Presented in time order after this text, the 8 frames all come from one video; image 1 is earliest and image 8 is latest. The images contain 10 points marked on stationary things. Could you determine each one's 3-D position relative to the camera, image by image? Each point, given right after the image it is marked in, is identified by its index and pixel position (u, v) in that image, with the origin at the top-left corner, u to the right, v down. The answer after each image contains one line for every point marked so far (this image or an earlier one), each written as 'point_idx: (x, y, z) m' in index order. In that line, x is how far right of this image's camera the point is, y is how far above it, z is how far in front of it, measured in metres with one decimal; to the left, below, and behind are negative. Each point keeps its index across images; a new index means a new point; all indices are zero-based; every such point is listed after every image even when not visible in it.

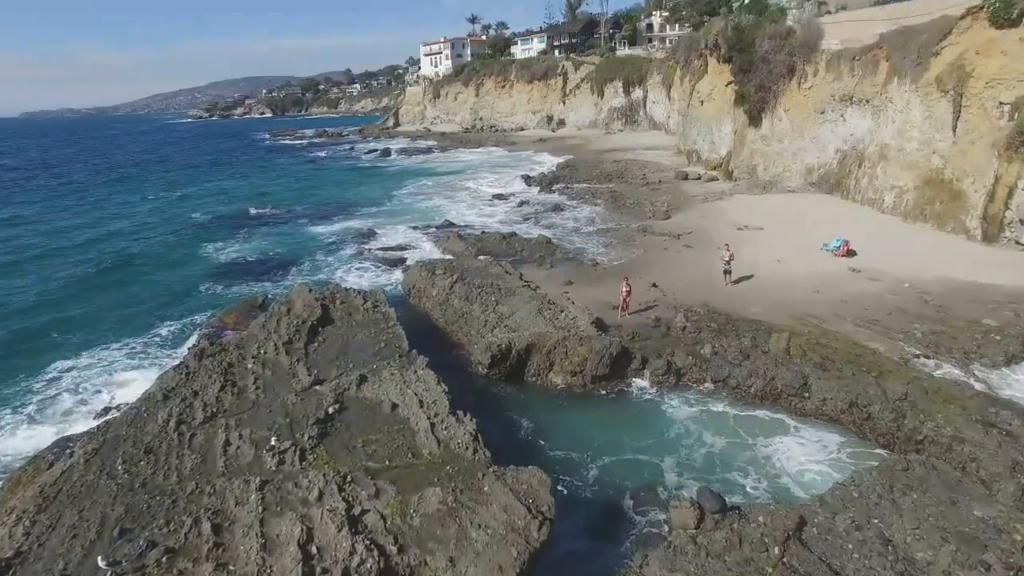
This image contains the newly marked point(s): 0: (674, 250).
0: (+5.5, +1.3, +19.4) m
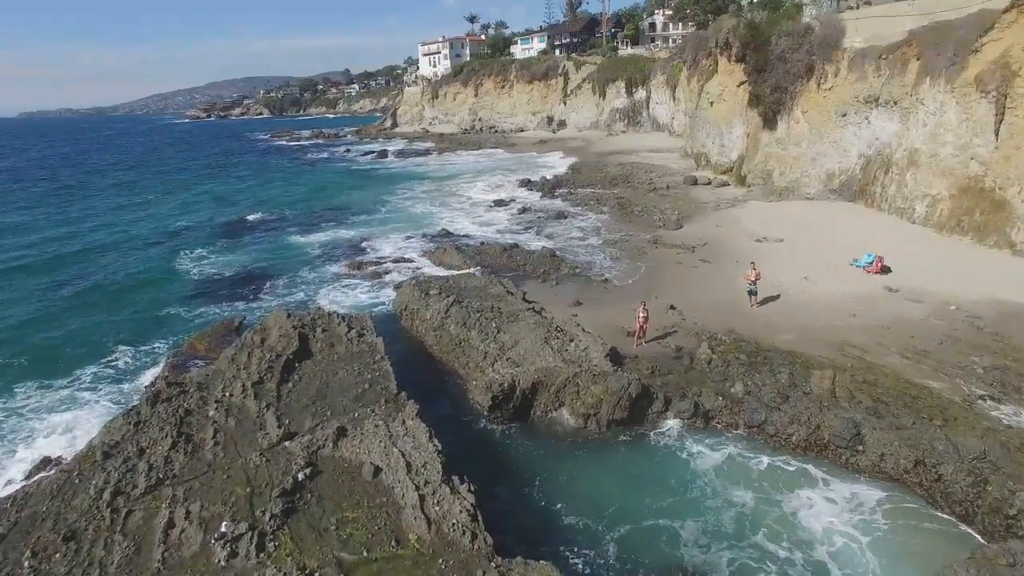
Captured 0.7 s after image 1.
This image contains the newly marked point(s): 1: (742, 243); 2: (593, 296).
0: (+5.6, +0.7, +17.9) m
1: (+8.1, +1.6, +19.8) m
2: (+2.2, -0.3, +15.2) m
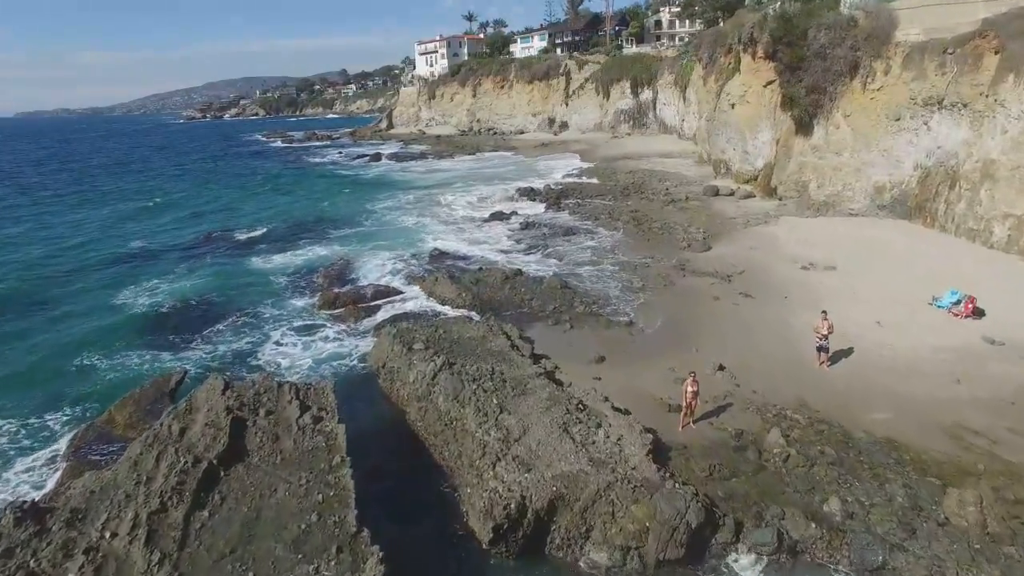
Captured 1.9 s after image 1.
0: (+5.7, -0.4, +15.0) m
1: (+8.2, +0.5, +16.9) m
2: (+2.3, -1.3, +12.2) m
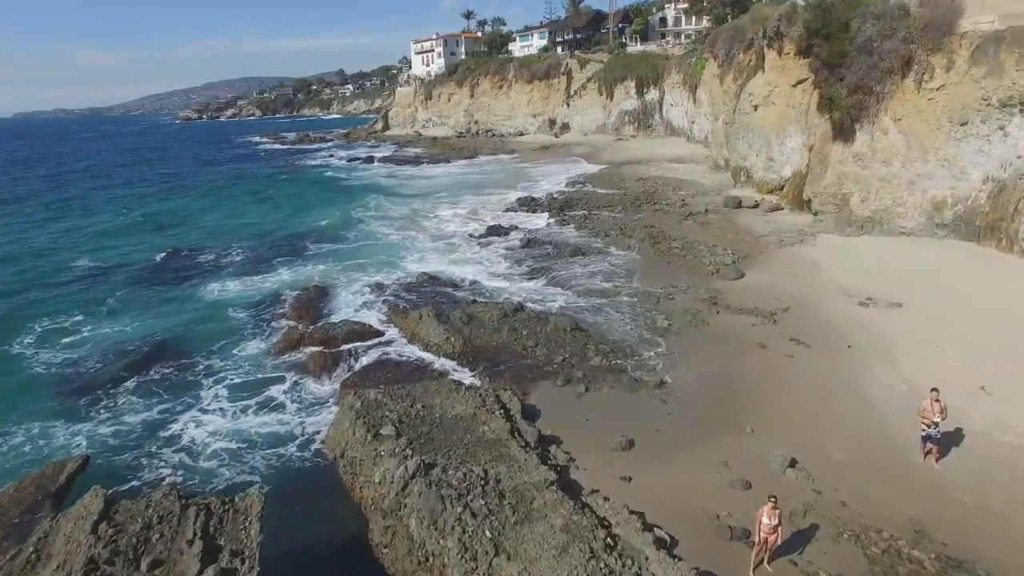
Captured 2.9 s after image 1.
0: (+5.7, -1.3, +12.1) m
1: (+8.2, -0.4, +14.1) m
2: (+2.3, -2.3, +9.4) m
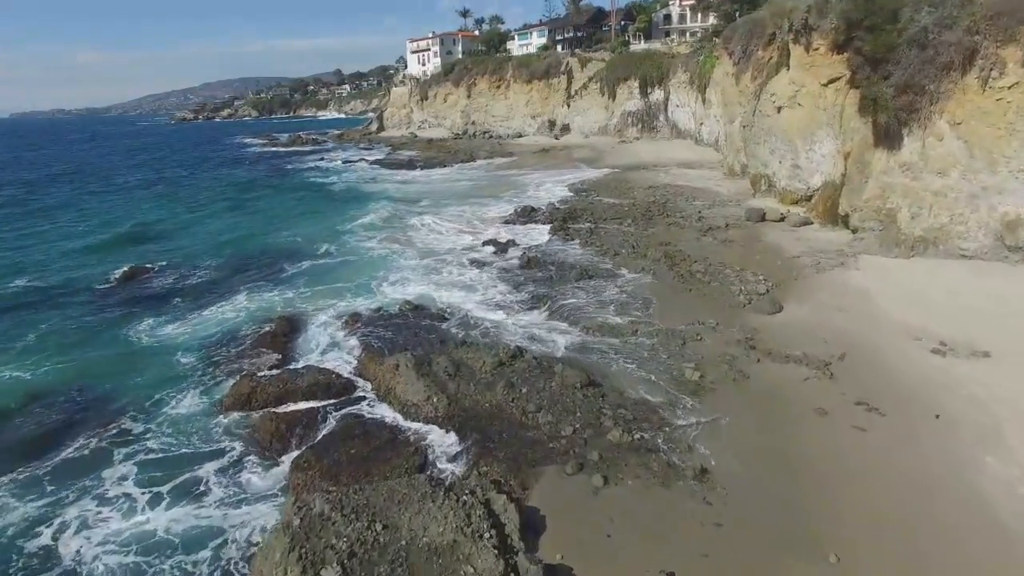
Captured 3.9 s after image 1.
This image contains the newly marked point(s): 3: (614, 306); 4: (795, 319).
0: (+5.6, -2.2, +9.6) m
1: (+8.1, -1.3, +11.5) m
2: (+2.2, -3.2, +6.9) m
3: (+2.8, -0.5, +15.4) m
4: (+6.9, -0.8, +13.5) m
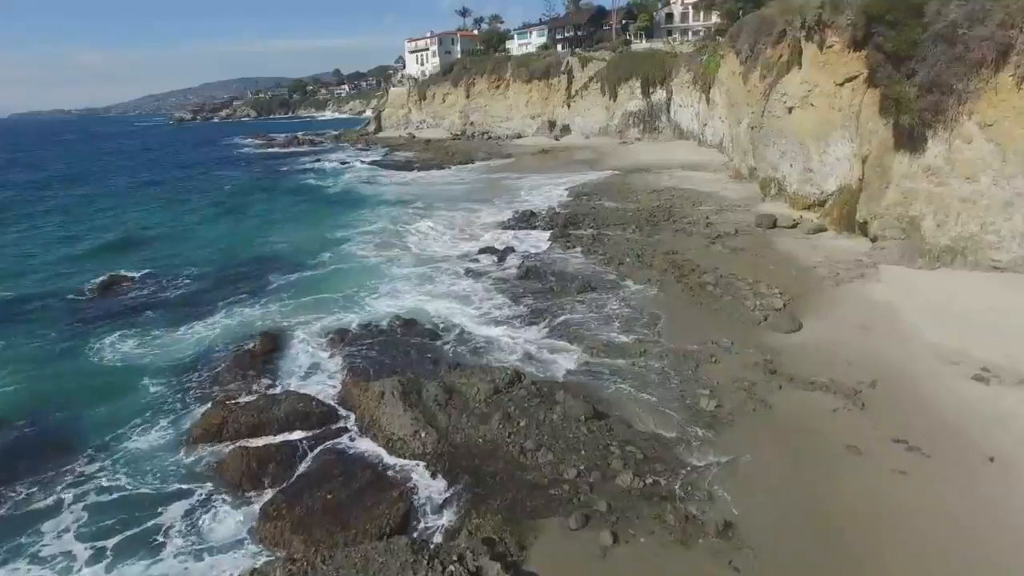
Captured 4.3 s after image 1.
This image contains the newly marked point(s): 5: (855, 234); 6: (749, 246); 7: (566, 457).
0: (+5.6, -2.6, +8.5) m
1: (+8.0, -1.7, +10.5) m
2: (+2.2, -3.6, +5.8) m
3: (+2.7, -0.9, +14.3) m
4: (+6.9, -1.1, +12.4) m
5: (+11.3, +1.8, +18.4) m
6: (+8.0, +1.4, +18.8) m
7: (+0.9, -2.7, +8.8) m
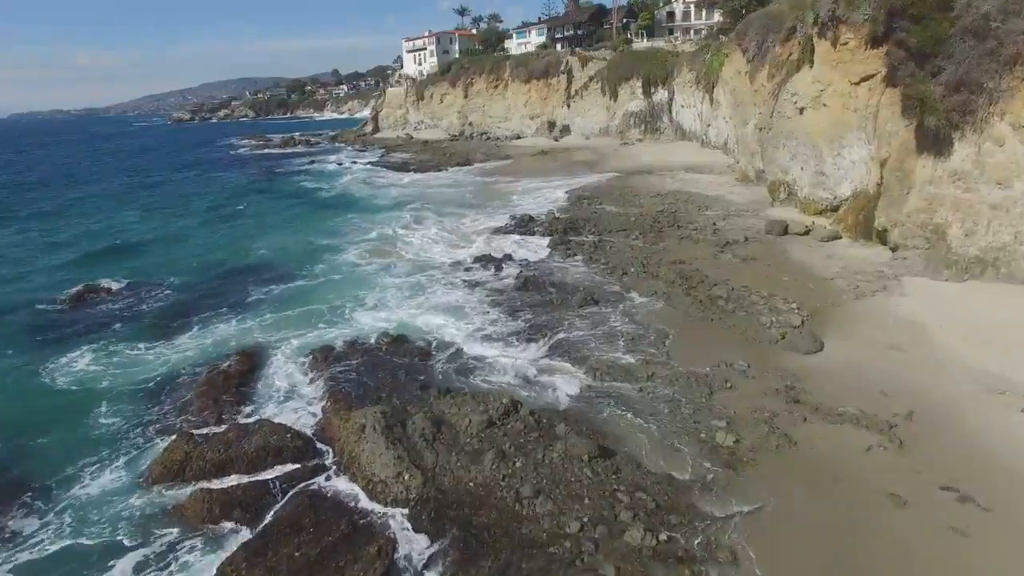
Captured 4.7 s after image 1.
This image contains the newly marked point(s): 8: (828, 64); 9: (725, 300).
0: (+5.5, -3.0, +7.4) m
1: (+8.0, -2.1, +9.4) m
2: (+2.1, -4.0, +4.7) m
3: (+2.6, -1.2, +13.2) m
4: (+6.8, -1.5, +11.4) m
5: (+11.2, +1.5, +17.4) m
6: (+7.9, +1.0, +17.7) m
7: (+0.8, -3.0, +7.7) m
8: (+11.1, +7.9, +19.7) m
9: (+5.5, -0.3, +14.5) m
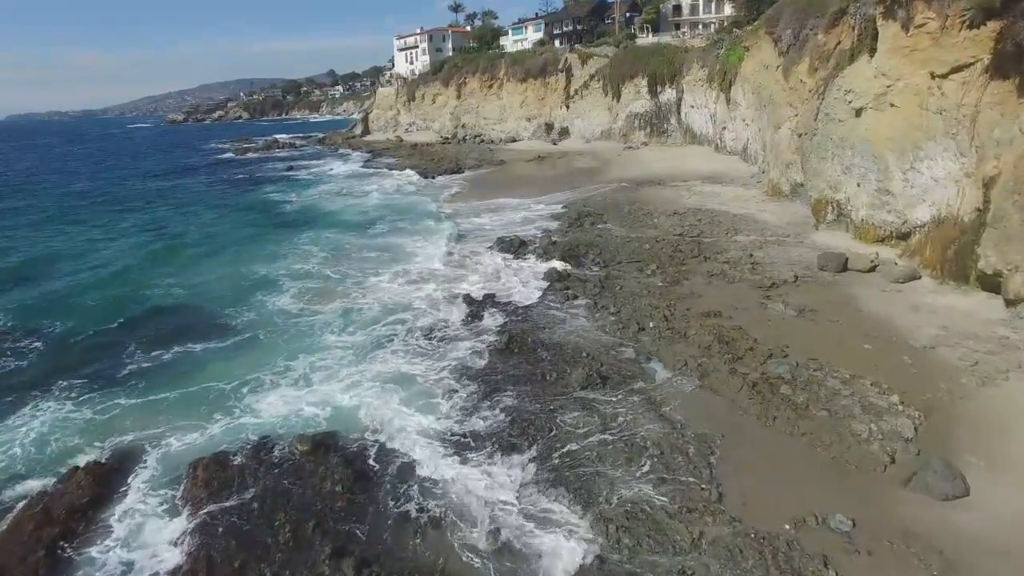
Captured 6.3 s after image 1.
0: (+5.0, -4.4, +3.0) m
1: (+7.5, -3.5, +5.0) m
2: (+1.6, -5.4, +0.3) m
3: (+2.2, -2.7, +8.8) m
4: (+6.3, -2.9, +7.0) m
5: (+10.7, 0.0, +13.0) m
6: (+7.4, -0.4, +13.3) m
7: (+0.3, -4.5, +3.3) m
8: (+10.6, +6.5, +15.3) m
9: (+5.0, -1.8, +10.1) m
